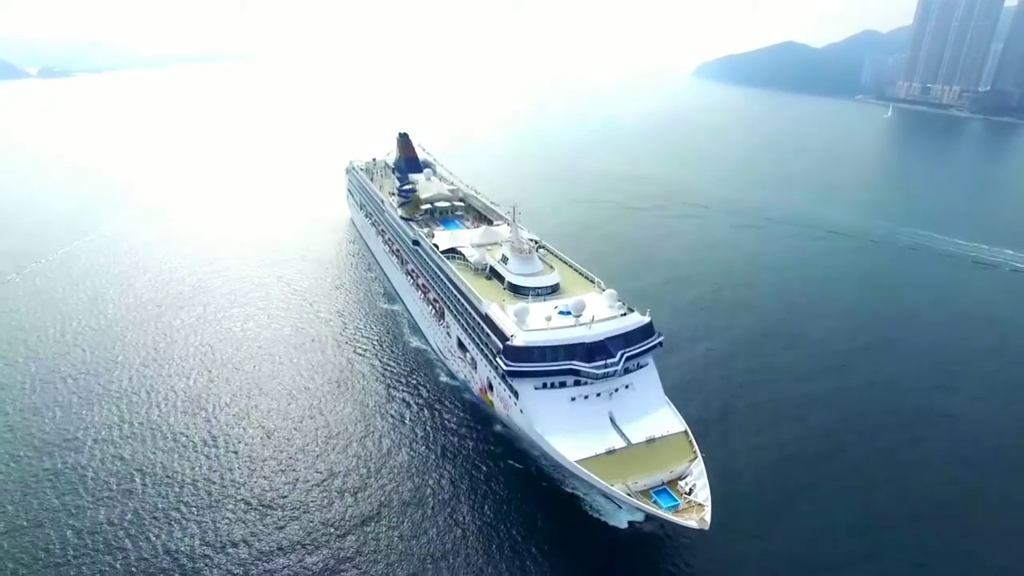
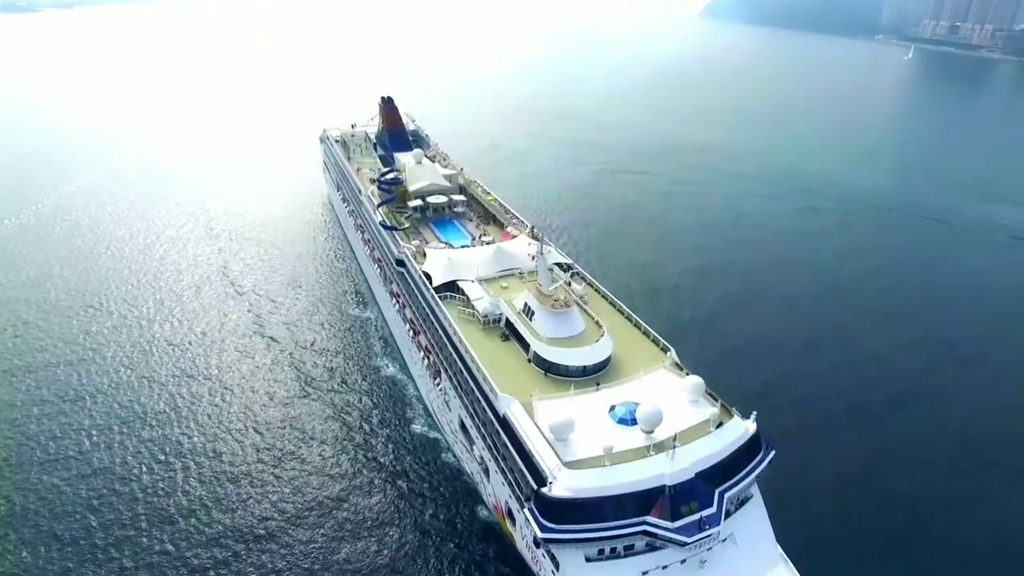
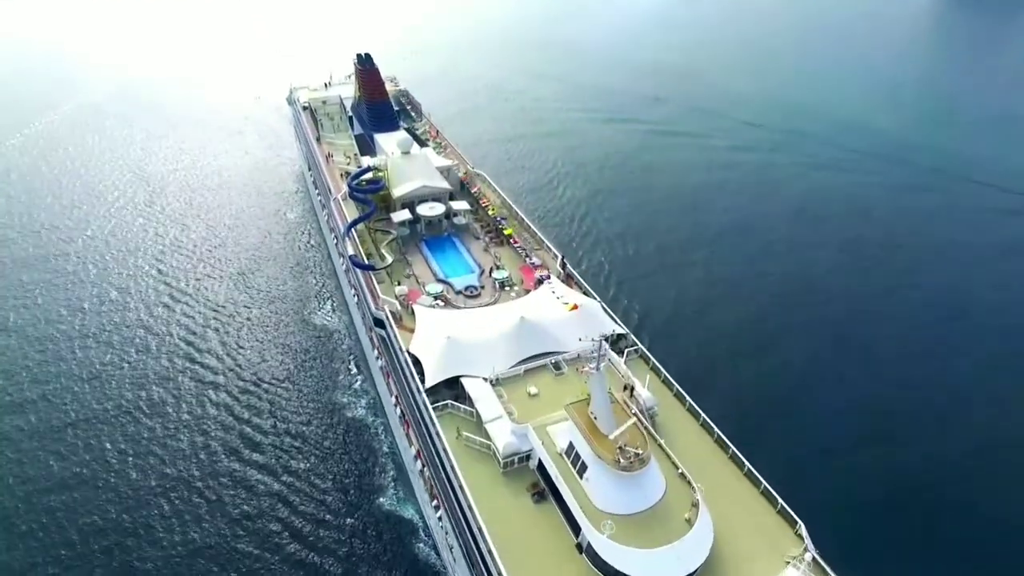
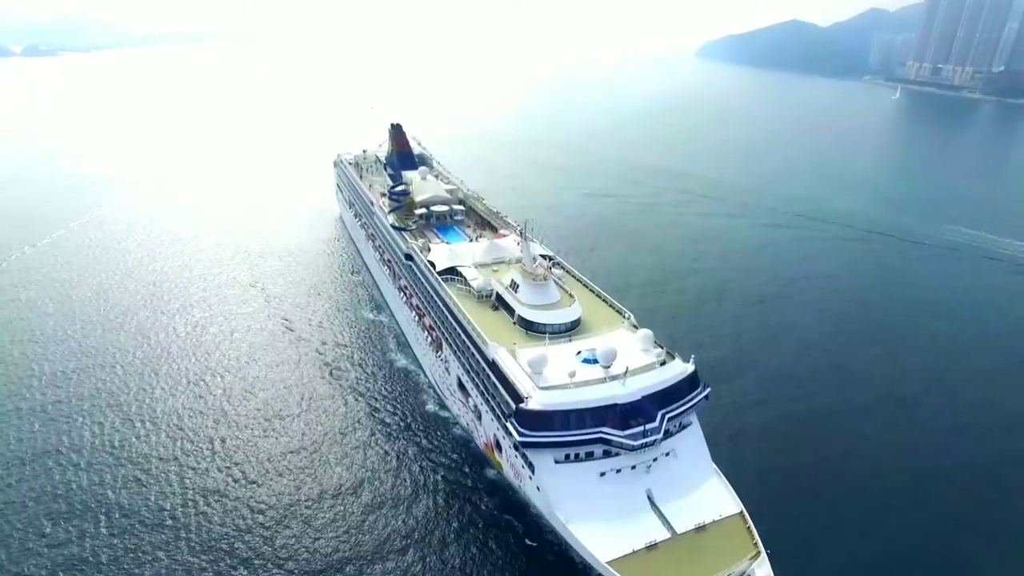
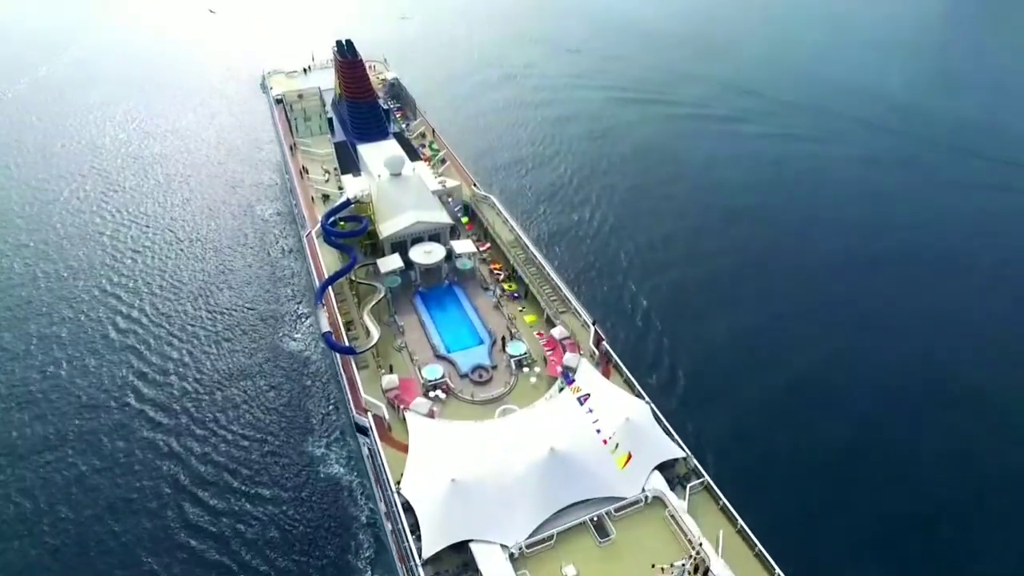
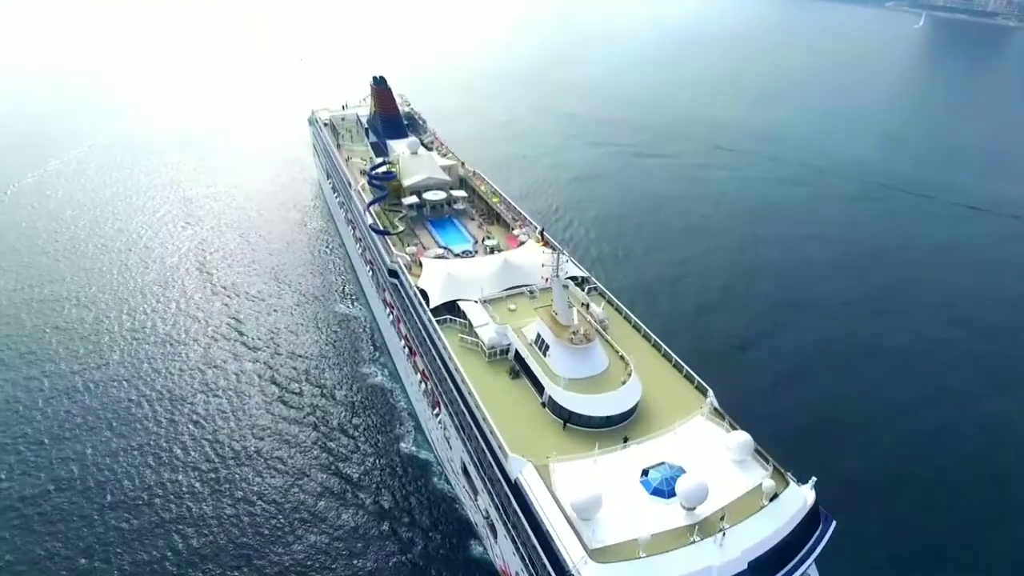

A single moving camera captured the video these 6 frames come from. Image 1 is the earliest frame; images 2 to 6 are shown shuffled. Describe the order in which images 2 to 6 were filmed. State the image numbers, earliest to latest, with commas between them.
4, 2, 6, 3, 5
